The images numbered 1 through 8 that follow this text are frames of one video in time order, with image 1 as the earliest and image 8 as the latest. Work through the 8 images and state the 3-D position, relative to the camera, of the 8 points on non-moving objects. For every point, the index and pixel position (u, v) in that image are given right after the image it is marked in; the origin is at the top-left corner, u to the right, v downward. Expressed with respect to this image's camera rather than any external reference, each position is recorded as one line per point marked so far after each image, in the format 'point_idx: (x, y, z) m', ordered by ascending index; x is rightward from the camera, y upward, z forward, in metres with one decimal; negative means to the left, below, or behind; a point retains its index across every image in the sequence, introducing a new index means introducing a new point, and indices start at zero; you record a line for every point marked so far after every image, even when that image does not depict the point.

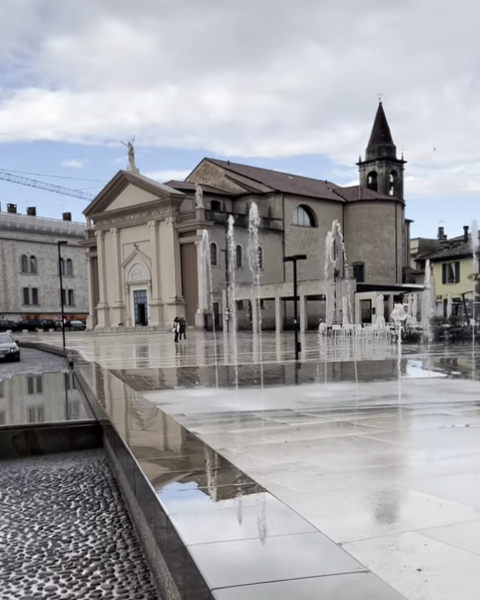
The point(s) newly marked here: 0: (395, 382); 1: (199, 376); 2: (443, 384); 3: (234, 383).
0: (+2.1, -1.1, +8.8) m
1: (-0.9, -1.6, +13.4) m
2: (+2.5, -1.0, +8.0) m
3: (-0.1, -1.5, +11.3) m
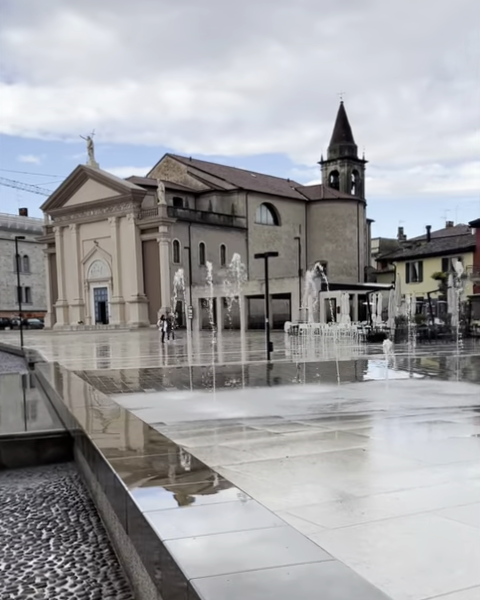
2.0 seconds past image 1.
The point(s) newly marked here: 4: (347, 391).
0: (+1.8, -1.1, +8.5) m
1: (-1.5, -1.5, +13.0) m
2: (+2.2, -1.0, +7.8) m
3: (-0.6, -1.4, +10.9) m
4: (+1.2, -1.0, +7.3) m
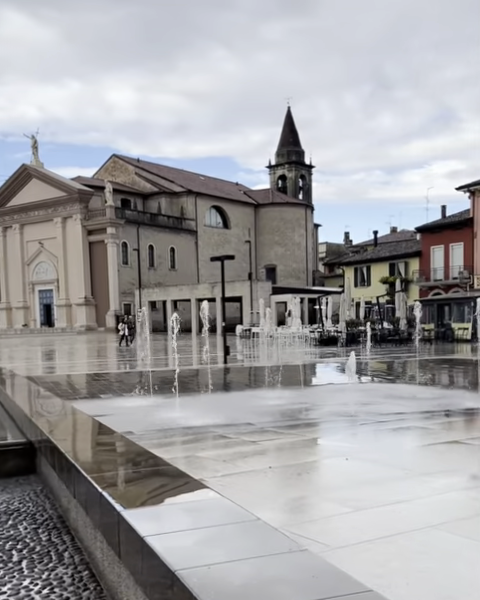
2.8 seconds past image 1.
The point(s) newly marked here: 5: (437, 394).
0: (+1.2, -1.1, +8.5) m
1: (-2.4, -1.6, +12.7) m
2: (+1.8, -1.1, +7.8) m
3: (-1.4, -1.5, +10.7) m
4: (+0.8, -1.1, +7.3) m
5: (+2.1, -1.0, +6.8) m
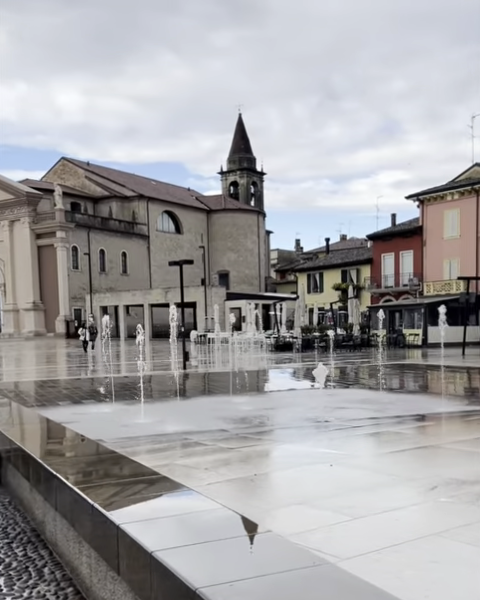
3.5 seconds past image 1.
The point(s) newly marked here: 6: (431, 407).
0: (+0.7, -1.2, +8.5) m
1: (-3.2, -1.7, +12.4) m
2: (+1.3, -1.1, +7.9) m
3: (-2.0, -1.6, +10.5) m
4: (+0.4, -1.1, +7.3) m
5: (+1.7, -1.1, +6.9) m
6: (+1.8, -1.0, +6.0) m
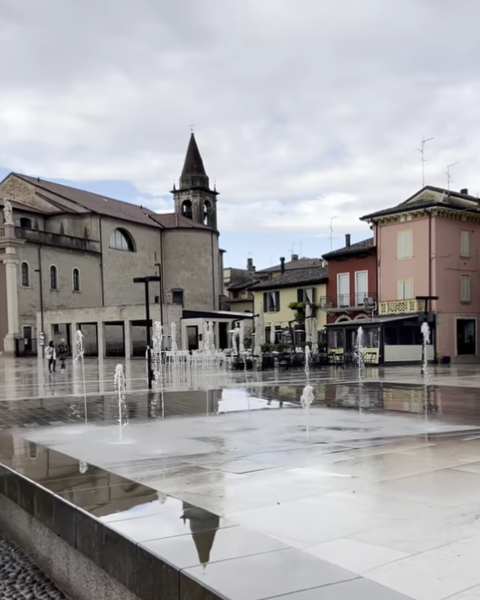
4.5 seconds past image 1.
0: (+0.4, -1.4, +8.3) m
1: (-3.8, -2.0, +11.9) m
2: (+1.0, -1.3, +7.7) m
3: (-2.5, -1.8, +10.1) m
4: (+0.1, -1.3, +7.1) m
5: (+1.5, -1.2, +6.8) m
6: (+1.6, -1.2, +5.9) m
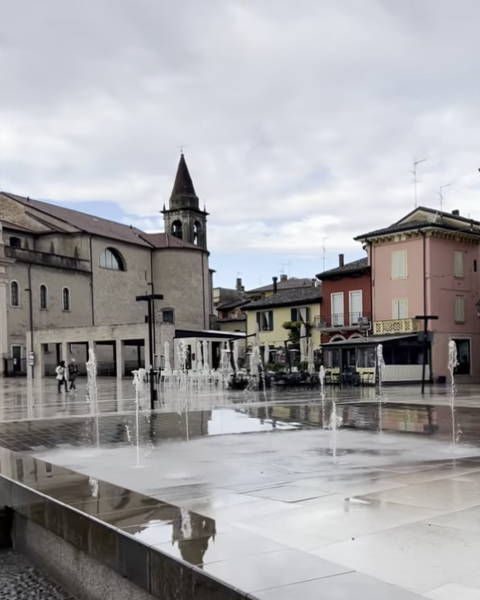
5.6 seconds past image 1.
0: (+0.5, -1.7, +8.1) m
1: (-3.8, -2.3, +11.5) m
2: (+1.1, -1.6, +7.5) m
3: (-2.4, -2.1, +9.8) m
4: (+0.3, -1.5, +6.8) m
5: (+1.6, -1.4, +6.6) m
6: (+1.8, -1.3, +5.7) m
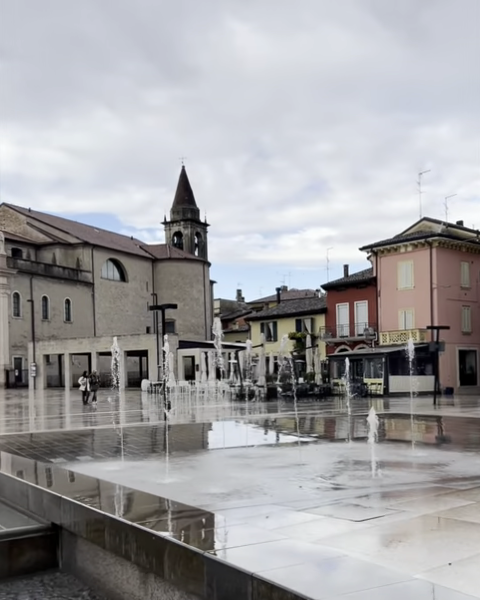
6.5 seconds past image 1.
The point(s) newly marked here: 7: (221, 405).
0: (+0.8, -1.7, +7.8) m
1: (-3.5, -2.5, +11.3) m
2: (+1.4, -1.6, +7.3) m
3: (-2.2, -2.2, +9.5) m
4: (+0.5, -1.6, +6.6) m
5: (+1.9, -1.5, +6.3) m
6: (+2.1, -1.4, +5.5) m
7: (-0.5, -3.2, +19.8) m
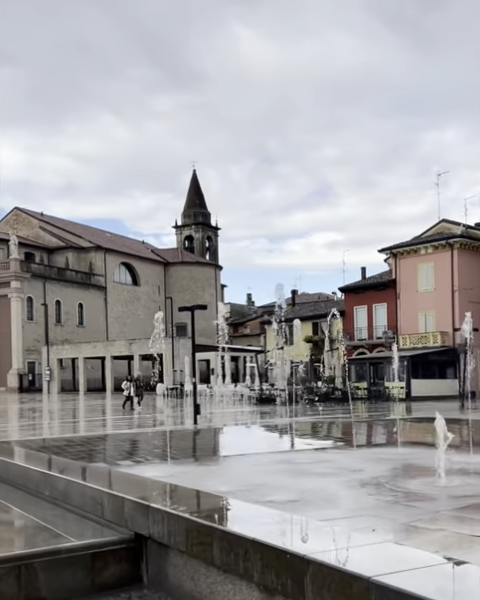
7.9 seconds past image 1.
0: (+1.3, -1.7, +7.5) m
1: (-3.0, -2.5, +11.0) m
2: (+1.9, -1.6, +6.9) m
3: (-1.7, -2.2, +9.2) m
4: (+1.0, -1.5, +6.2) m
5: (+2.4, -1.4, +6.0) m
6: (+2.5, -1.3, +5.1) m
7: (+0.1, -3.3, +19.5) m
